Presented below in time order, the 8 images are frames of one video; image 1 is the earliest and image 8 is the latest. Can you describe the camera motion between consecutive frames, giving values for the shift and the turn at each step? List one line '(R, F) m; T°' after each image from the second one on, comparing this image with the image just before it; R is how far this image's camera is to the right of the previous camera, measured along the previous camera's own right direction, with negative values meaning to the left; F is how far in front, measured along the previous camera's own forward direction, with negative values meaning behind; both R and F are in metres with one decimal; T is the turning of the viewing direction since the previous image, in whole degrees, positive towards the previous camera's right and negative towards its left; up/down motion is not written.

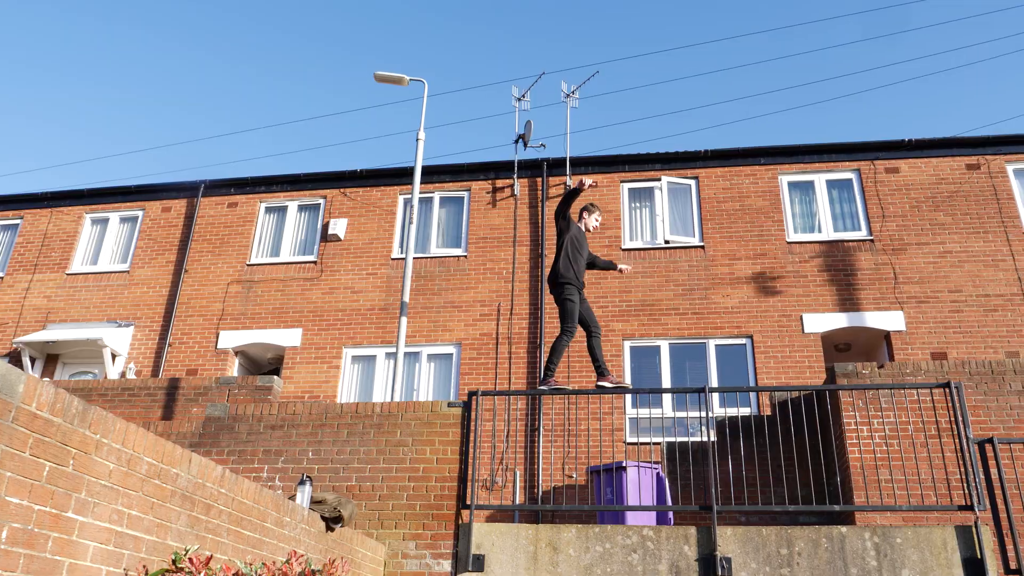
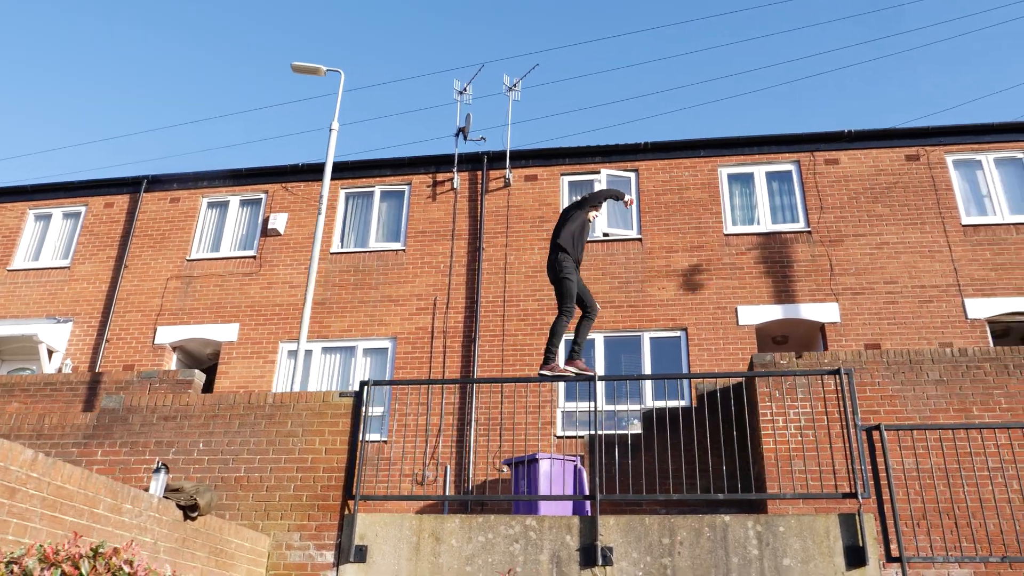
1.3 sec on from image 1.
(+0.9, +0.1) m; 0°
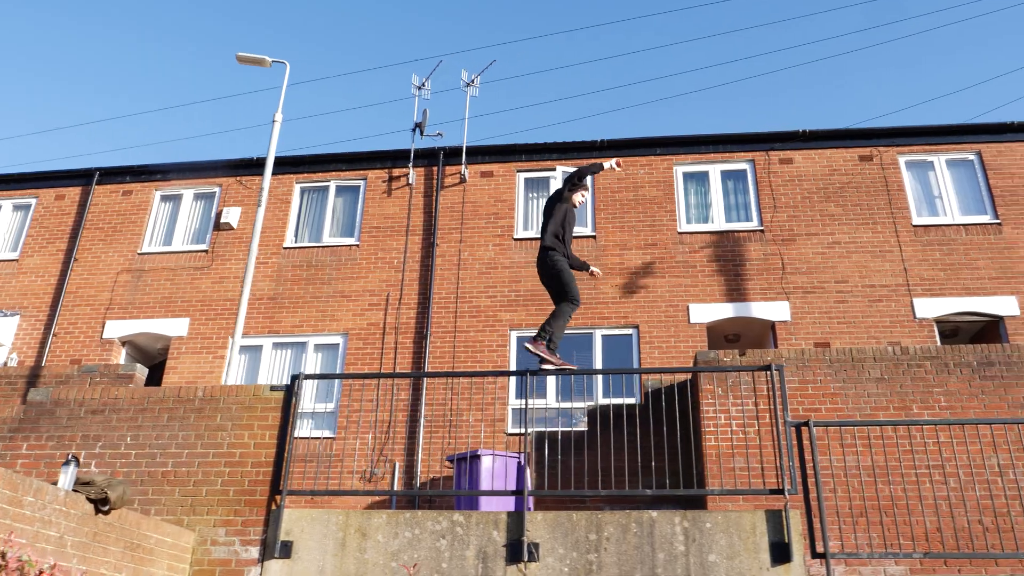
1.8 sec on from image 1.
(+0.4, +0.1) m; +1°
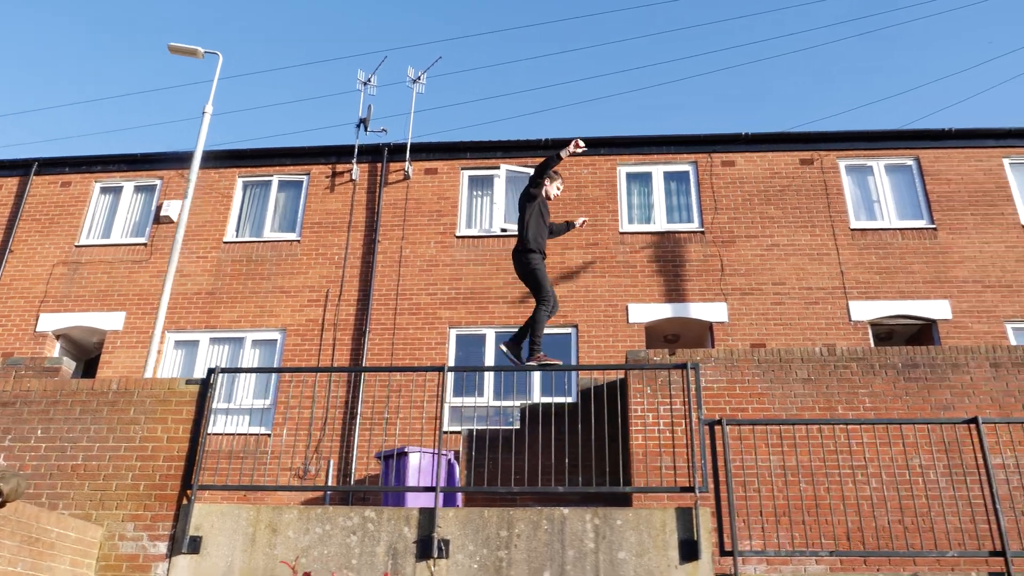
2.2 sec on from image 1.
(+0.4, 0.0) m; +2°
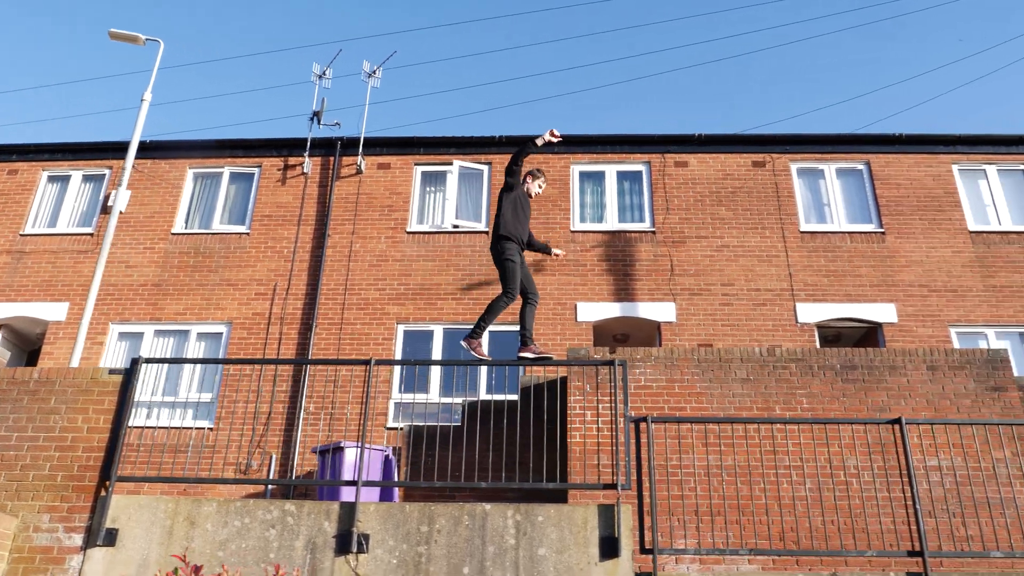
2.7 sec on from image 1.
(+0.4, 0.0) m; +1°
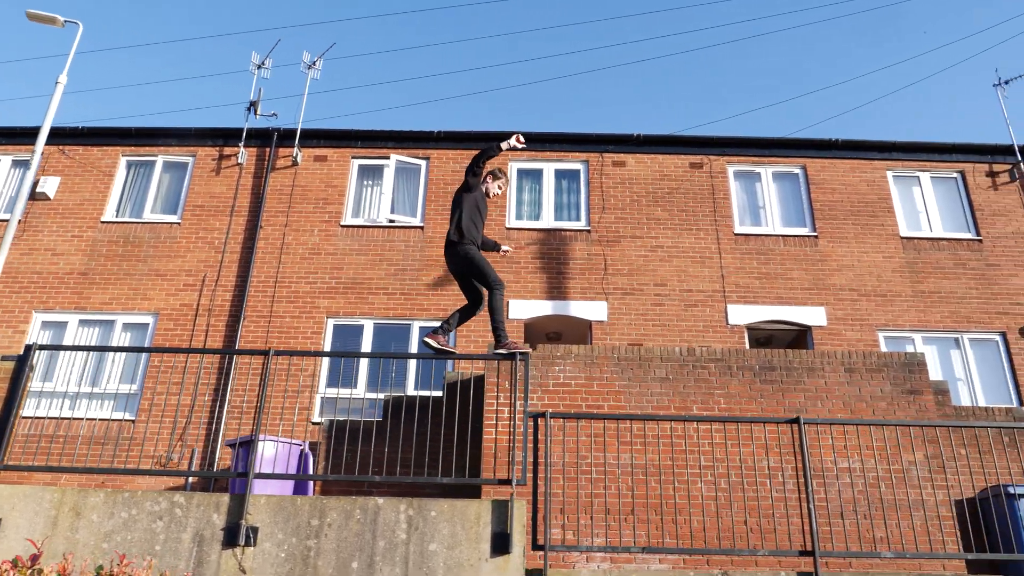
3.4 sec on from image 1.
(+0.5, +0.1) m; +2°
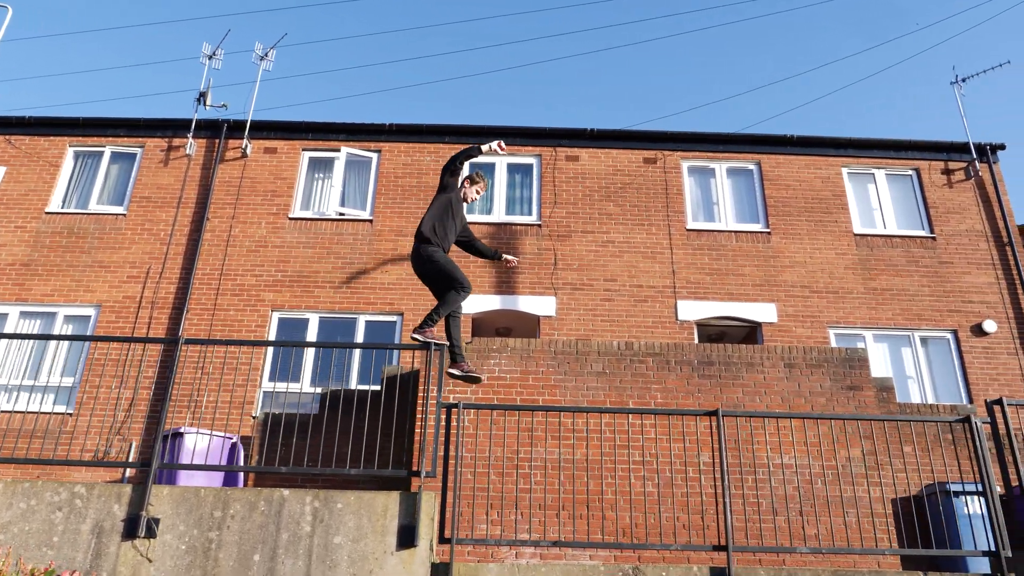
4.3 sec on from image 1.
(+0.6, +0.1) m; +1°
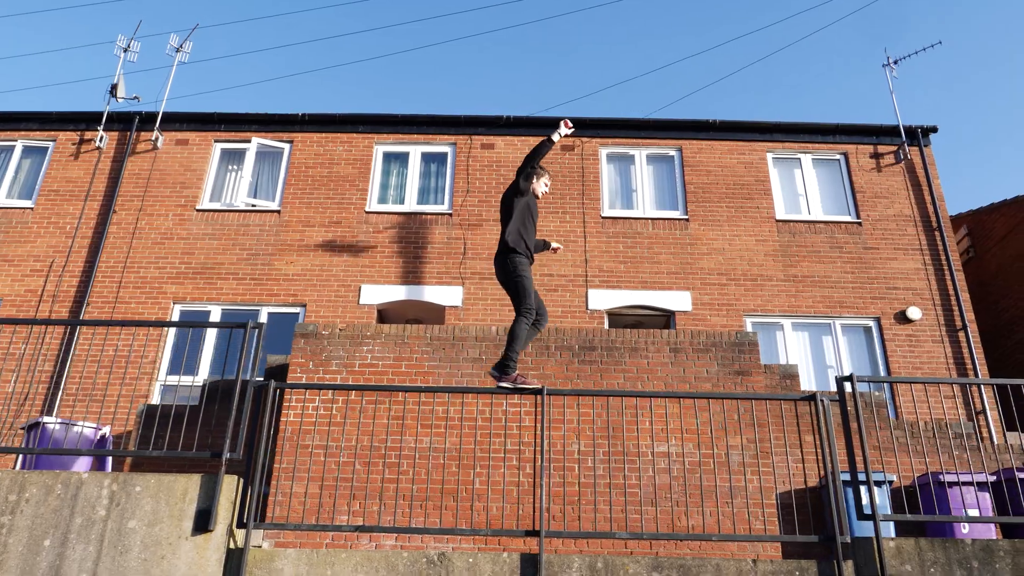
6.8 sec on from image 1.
(+1.4, +0.3) m; -1°
